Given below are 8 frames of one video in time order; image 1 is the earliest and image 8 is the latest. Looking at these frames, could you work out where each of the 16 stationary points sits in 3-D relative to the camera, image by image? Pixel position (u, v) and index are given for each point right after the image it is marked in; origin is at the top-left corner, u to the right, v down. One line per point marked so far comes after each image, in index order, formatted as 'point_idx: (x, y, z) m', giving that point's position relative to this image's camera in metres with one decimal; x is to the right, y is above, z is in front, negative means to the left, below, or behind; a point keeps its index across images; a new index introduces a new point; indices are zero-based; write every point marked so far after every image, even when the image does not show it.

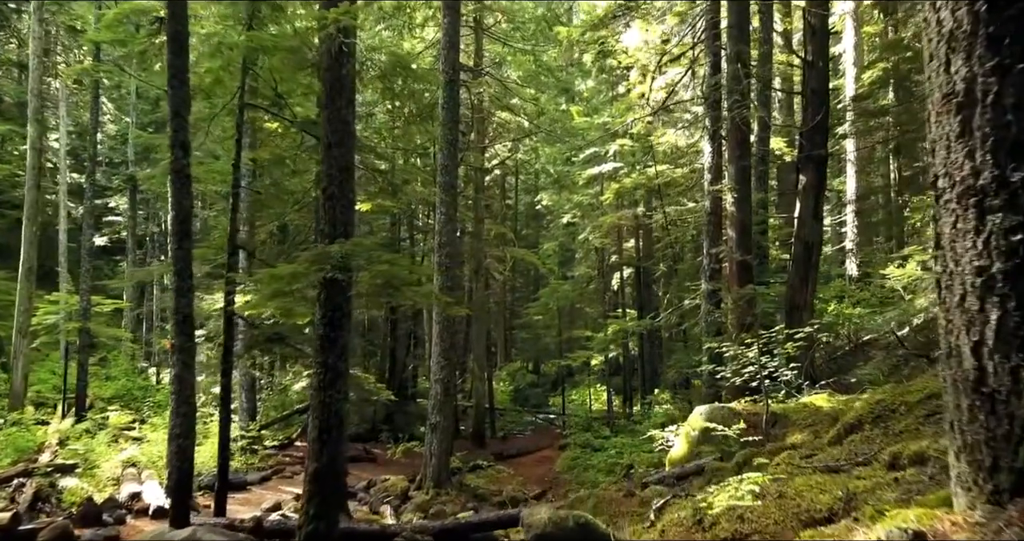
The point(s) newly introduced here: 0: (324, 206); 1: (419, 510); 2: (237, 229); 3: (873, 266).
0: (-1.8, +0.6, +6.9) m
1: (-1.6, -4.1, +12.5) m
2: (-3.4, +0.5, +9.1) m
3: (+9.4, +0.1, +19.3) m
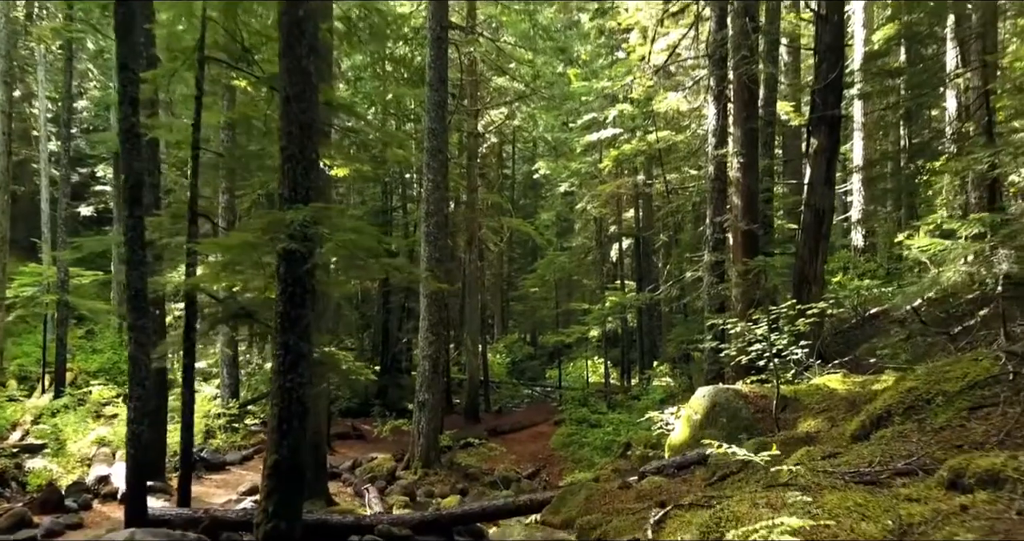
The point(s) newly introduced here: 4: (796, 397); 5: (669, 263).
0: (-1.9, +0.9, +6.1) m
1: (-1.7, -3.6, +11.9) m
2: (-3.6, +0.8, +8.3) m
3: (+9.3, +0.9, +18.5) m
4: (+2.9, -1.3, +7.4) m
5: (+3.9, +0.2, +18.4) m
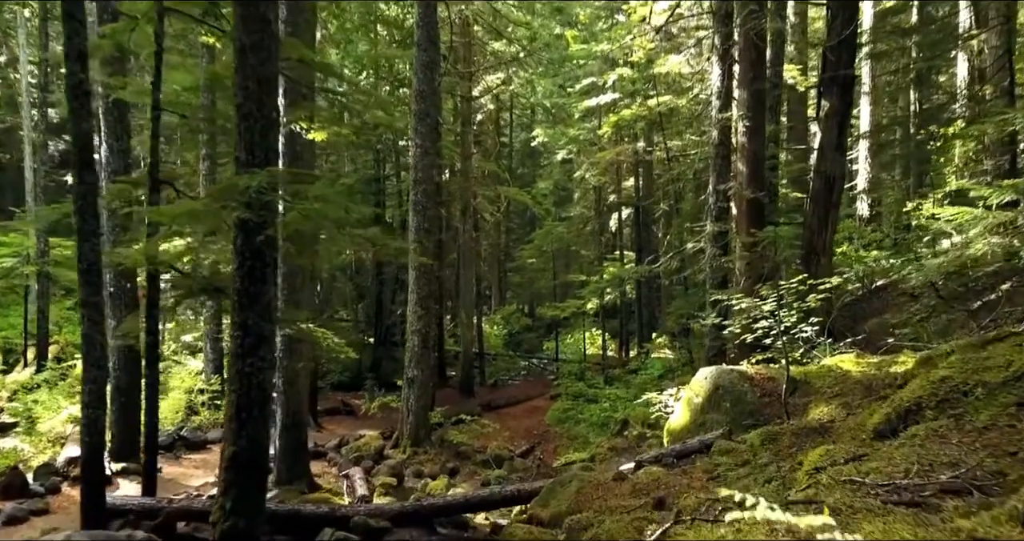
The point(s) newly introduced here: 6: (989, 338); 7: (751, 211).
0: (-2.0, +1.1, +5.5) m
1: (-1.9, -3.1, +11.4) m
2: (-3.7, +1.1, +7.7) m
3: (+9.2, +1.6, +17.8) m
4: (+2.7, -1.0, +6.8) m
5: (+3.8, +0.9, +17.8) m
6: (+4.0, -0.5, +6.1) m
7: (+3.5, +0.8, +10.7) m
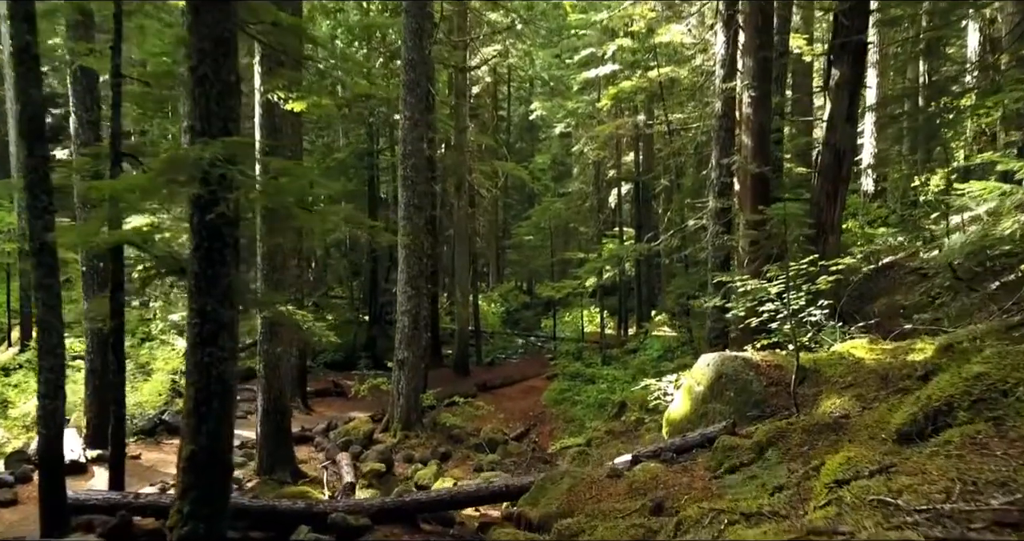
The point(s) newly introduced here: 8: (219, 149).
0: (-2.1, +1.2, +4.9) m
1: (-2.0, -2.8, +11.0) m
2: (-3.8, +1.3, +7.1) m
3: (+9.1, +2.1, +17.3) m
4: (+2.6, -0.8, +6.4) m
5: (+3.7, +1.4, +17.3) m
6: (+3.8, -0.4, +5.6) m
7: (+3.4, +1.1, +10.1) m
8: (-1.9, +0.8, +4.6) m
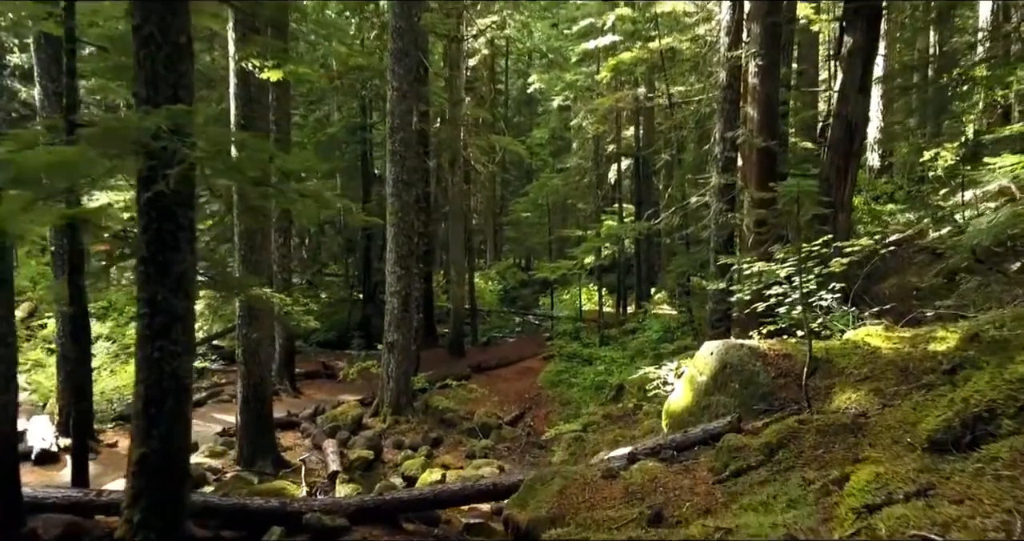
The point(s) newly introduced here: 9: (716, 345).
0: (-2.2, +1.3, +4.4) m
1: (-2.1, -2.5, +10.6) m
2: (-3.9, +1.5, +6.6) m
3: (+9.0, +2.6, +16.7) m
4: (+2.5, -0.7, +5.9) m
5: (+3.6, +1.9, +16.7) m
6: (+3.8, -0.3, +5.1) m
7: (+3.3, +1.4, +9.6) m
8: (-1.9, +0.9, +4.1) m
9: (+1.8, -0.6, +6.4) m
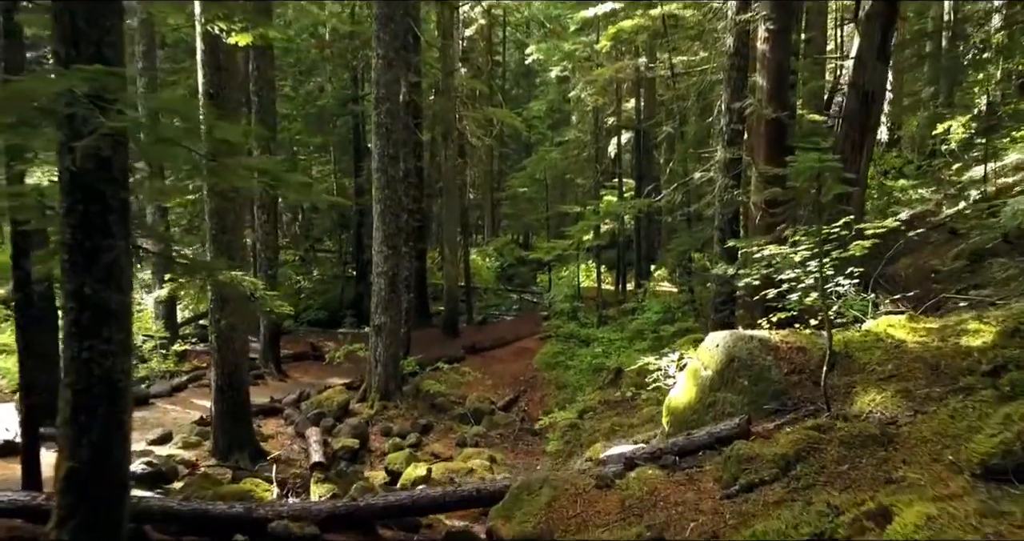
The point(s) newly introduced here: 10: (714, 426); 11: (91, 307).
0: (-2.3, +1.3, +3.8) m
1: (-2.2, -2.2, +10.1) m
2: (-4.0, +1.6, +5.9) m
3: (+8.9, +3.1, +16.0) m
4: (+2.4, -0.6, +5.3) m
5: (+3.5, +2.4, +16.1) m
6: (+3.6, -0.2, +4.5) m
7: (+3.2, +1.6, +9.0) m
8: (-2.1, +0.9, +3.5) m
9: (+1.7, -0.5, +5.8) m
10: (+1.4, -1.1, +5.1) m
11: (-2.2, -0.2, +3.9) m
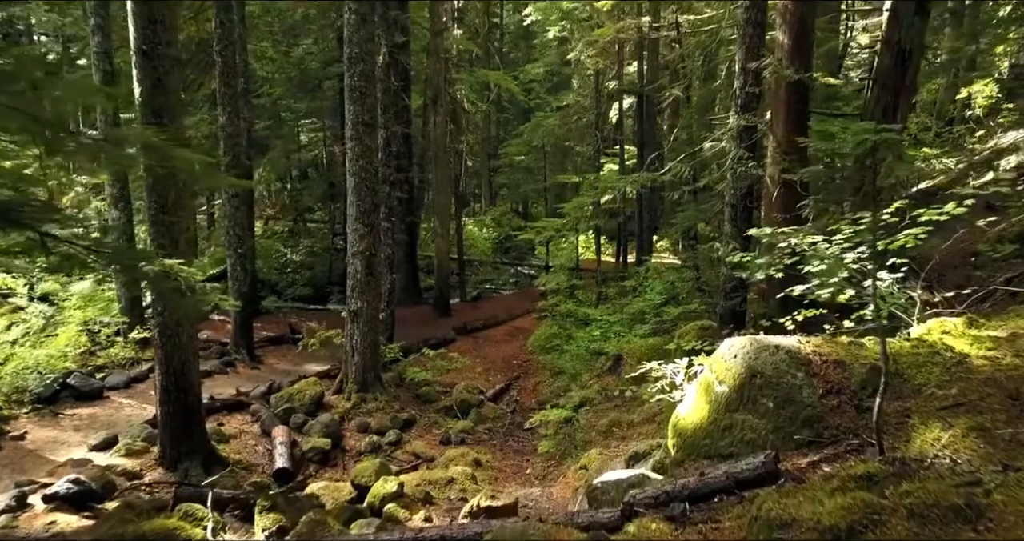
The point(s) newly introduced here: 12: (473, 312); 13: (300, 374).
0: (-2.5, +1.3, +2.7) m
1: (-2.3, -2.0, +9.2) m
2: (-4.2, +1.7, +4.9) m
3: (+8.7, +3.6, +14.8) m
4: (+2.3, -0.6, +4.3) m
5: (+3.4, +2.9, +14.9) m
6: (+3.5, -0.2, +3.5) m
7: (+3.0, +1.8, +7.8) m
8: (-2.2, +0.8, +2.4) m
9: (+1.5, -0.5, +4.8) m
10: (+1.2, -1.1, +4.1) m
11: (-2.4, -0.2, +2.9) m
12: (-1.0, -1.0, +17.9) m
13: (-3.3, -1.6, +11.5) m
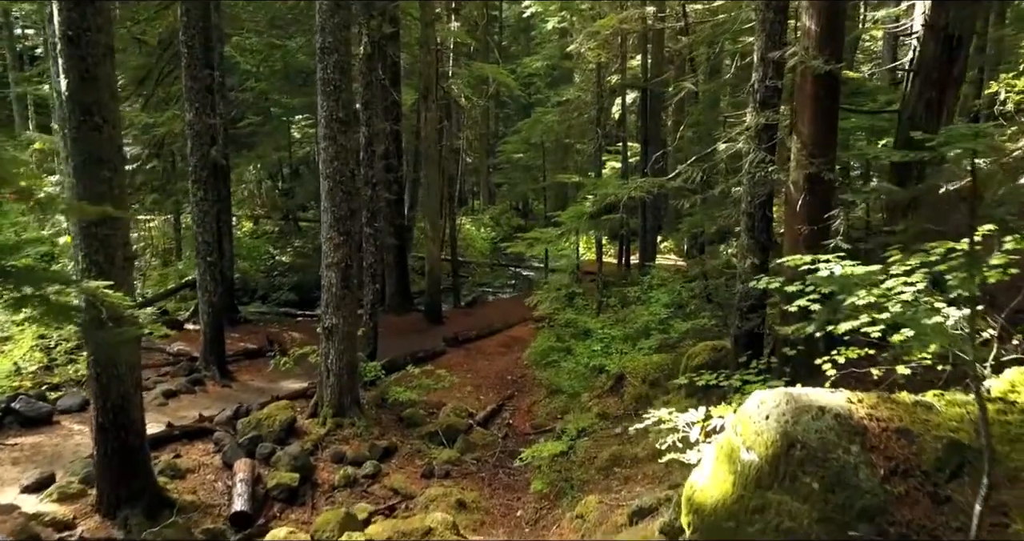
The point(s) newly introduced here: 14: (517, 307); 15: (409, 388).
0: (-2.6, +1.1, +1.7) m
1: (-2.4, -2.2, +8.2) m
2: (-4.3, +1.5, +3.9) m
3: (+8.6, +3.5, +13.8) m
4: (+2.1, -0.8, +3.4) m
5: (+3.3, +2.8, +13.9) m
6: (+3.3, -0.4, +2.5) m
7: (+2.9, +1.6, +6.8) m
8: (-2.4, +0.6, +1.5) m
9: (+1.4, -0.7, +3.8) m
10: (+1.1, -1.3, +3.2) m
11: (-2.5, -0.5, +1.9) m
12: (-1.1, -1.1, +16.9) m
13: (-3.4, -1.8, +10.6) m
14: (+0.1, -0.9, +18.2) m
15: (-1.6, -1.8, +11.3) m
